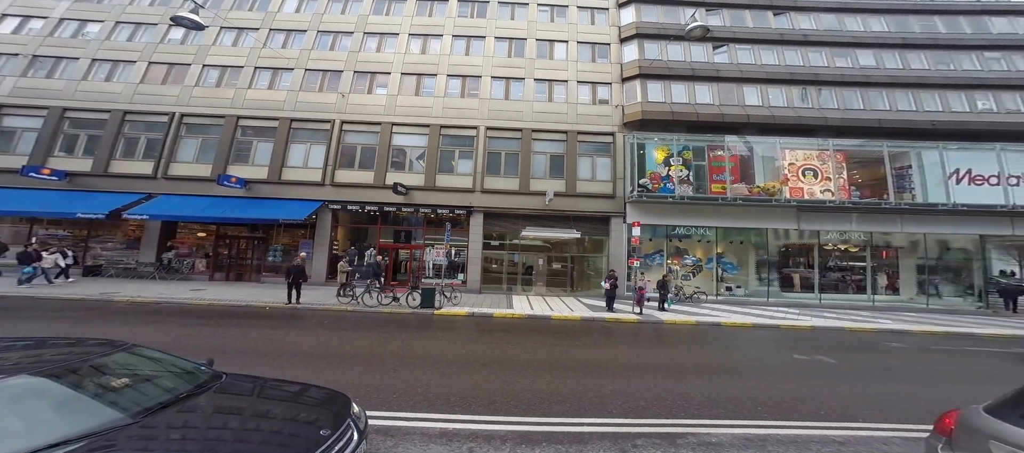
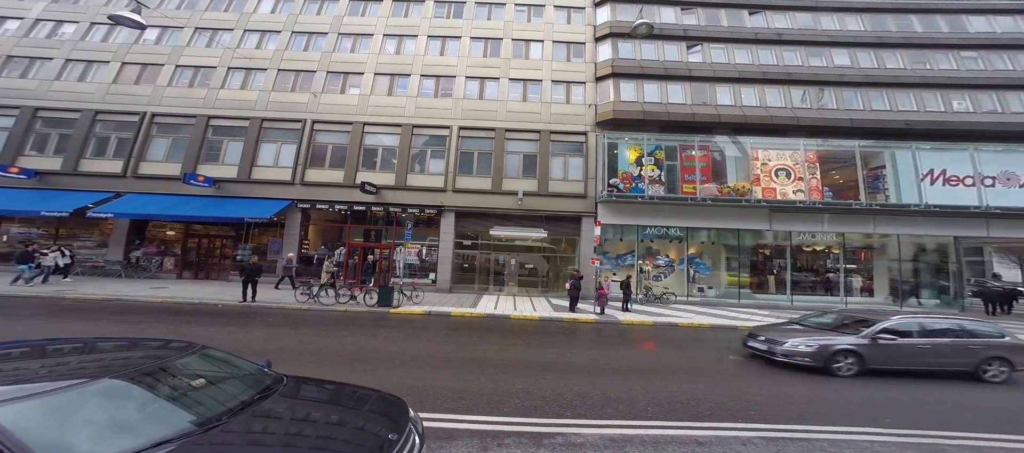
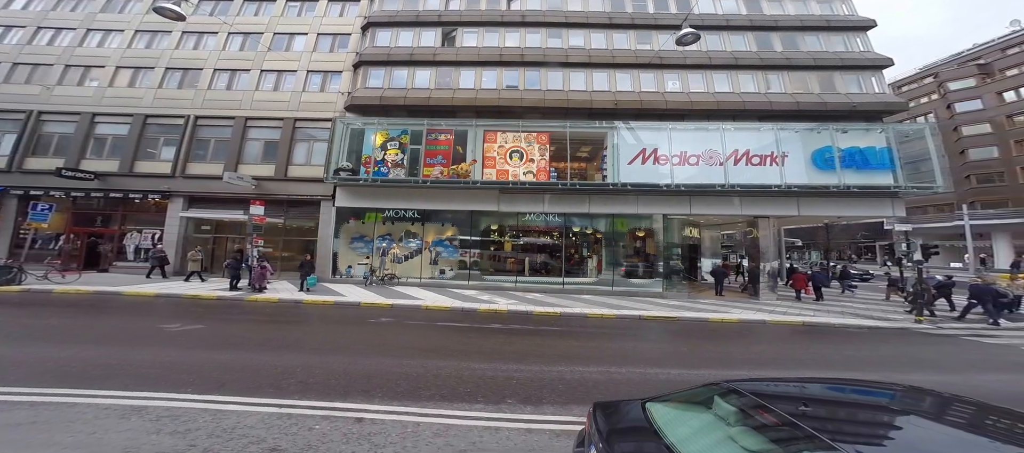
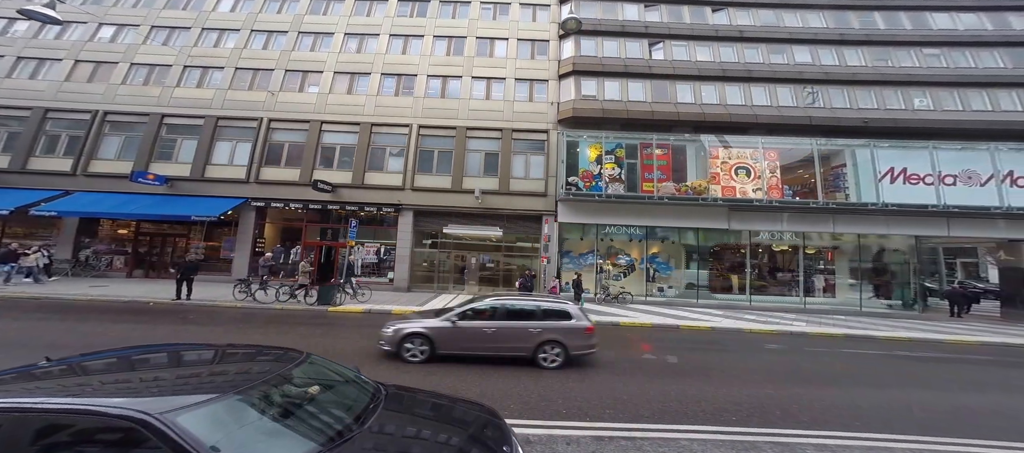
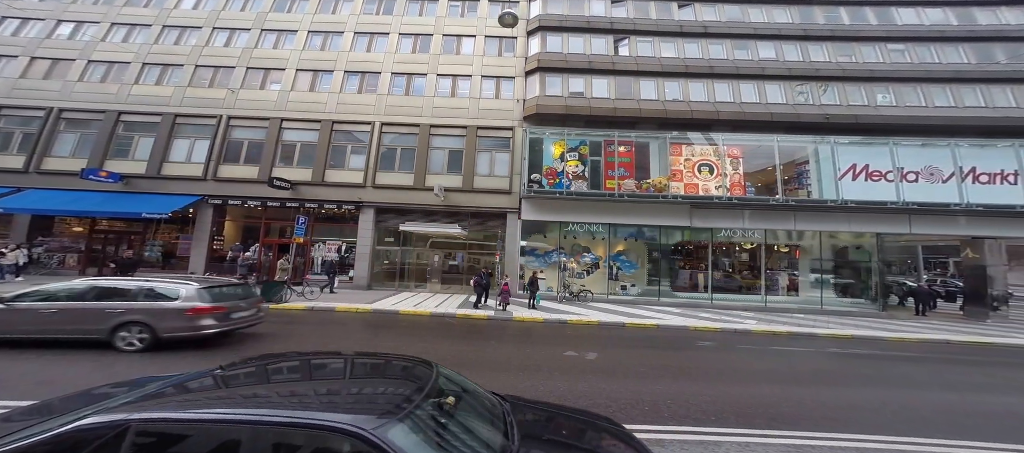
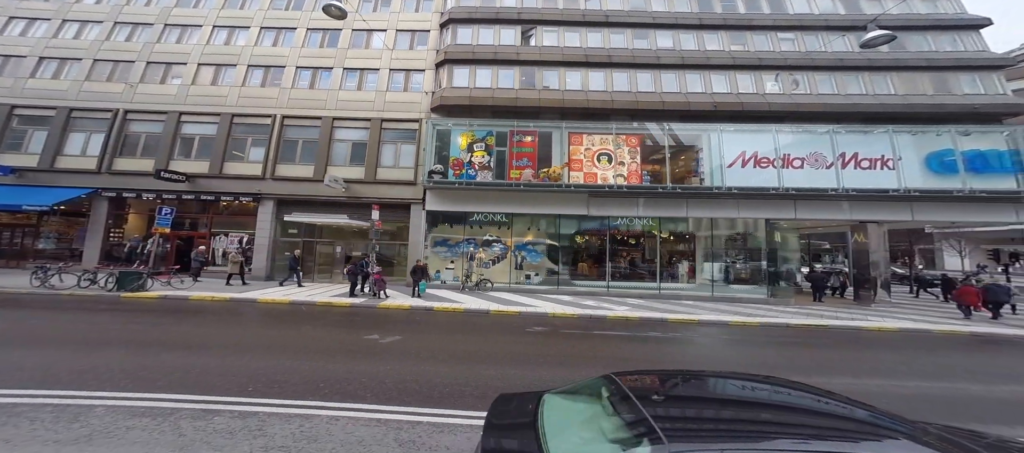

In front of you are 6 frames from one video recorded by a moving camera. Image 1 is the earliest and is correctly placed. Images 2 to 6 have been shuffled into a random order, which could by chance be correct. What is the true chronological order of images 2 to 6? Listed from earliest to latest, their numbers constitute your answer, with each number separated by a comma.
2, 4, 5, 6, 3
